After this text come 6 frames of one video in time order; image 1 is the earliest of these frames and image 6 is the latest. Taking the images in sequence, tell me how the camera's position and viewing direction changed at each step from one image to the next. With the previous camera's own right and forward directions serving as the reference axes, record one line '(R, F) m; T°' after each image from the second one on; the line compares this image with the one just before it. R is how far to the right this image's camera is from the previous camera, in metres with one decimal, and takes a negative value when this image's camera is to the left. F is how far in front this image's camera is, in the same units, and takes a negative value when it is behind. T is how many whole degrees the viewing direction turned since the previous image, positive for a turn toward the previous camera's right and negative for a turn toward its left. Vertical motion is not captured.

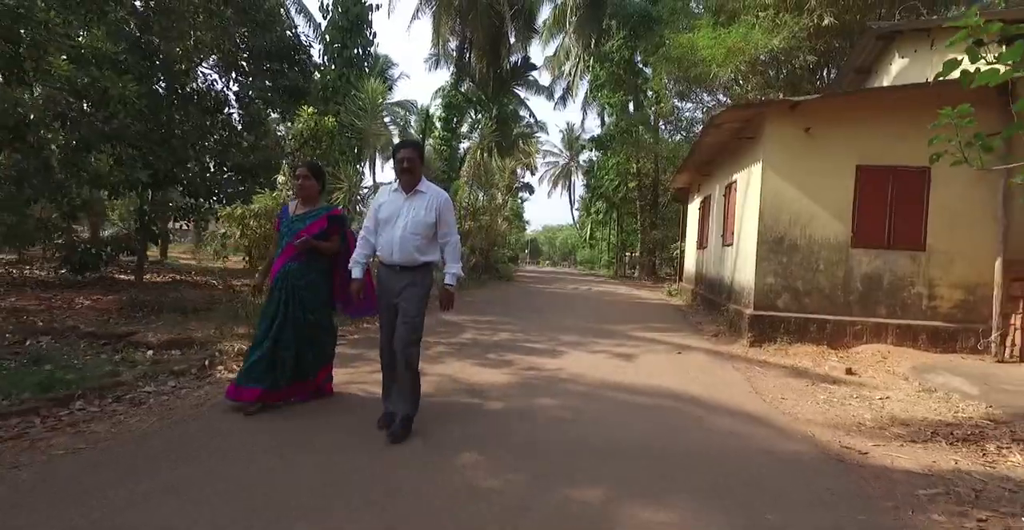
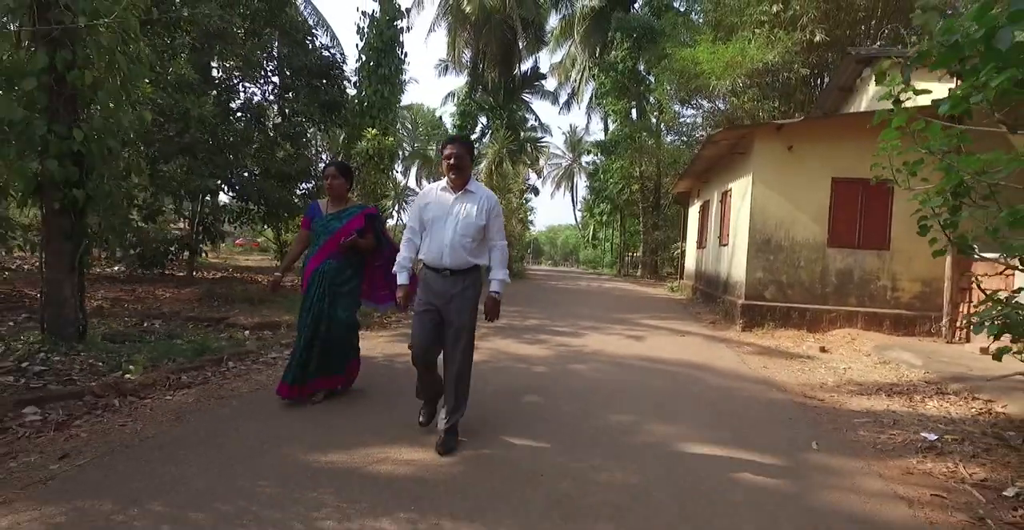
(-0.4, -1.4) m; 0°
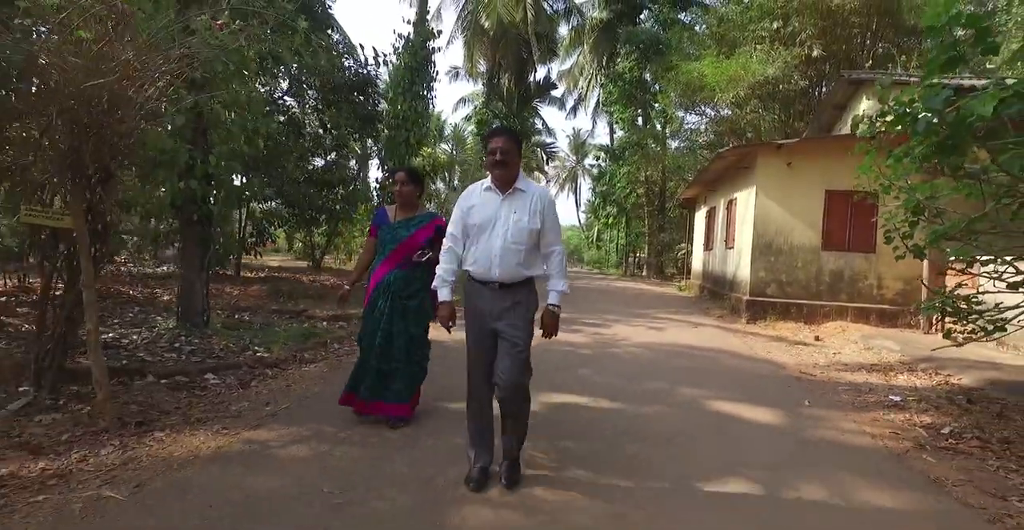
(-0.6, -1.3) m; 0°
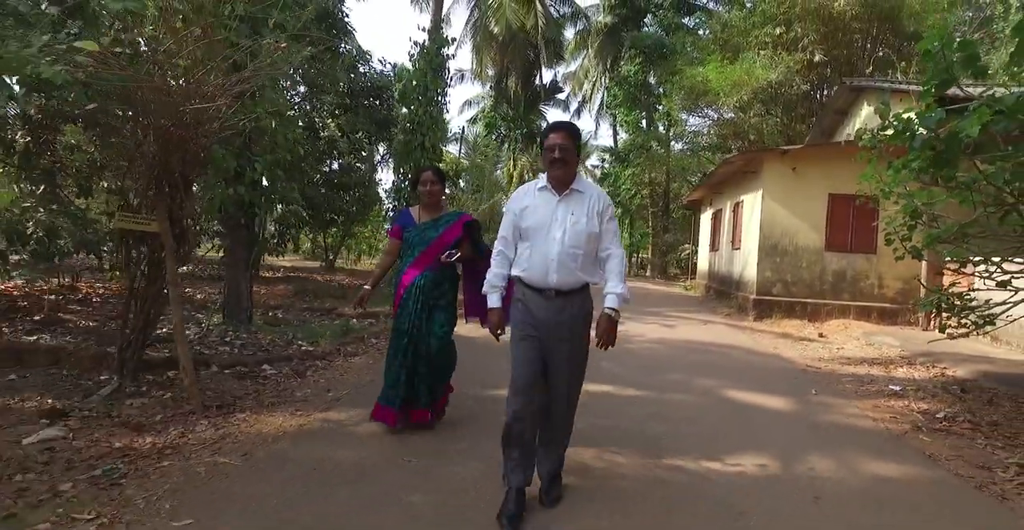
(-0.3, -0.5) m; 0°
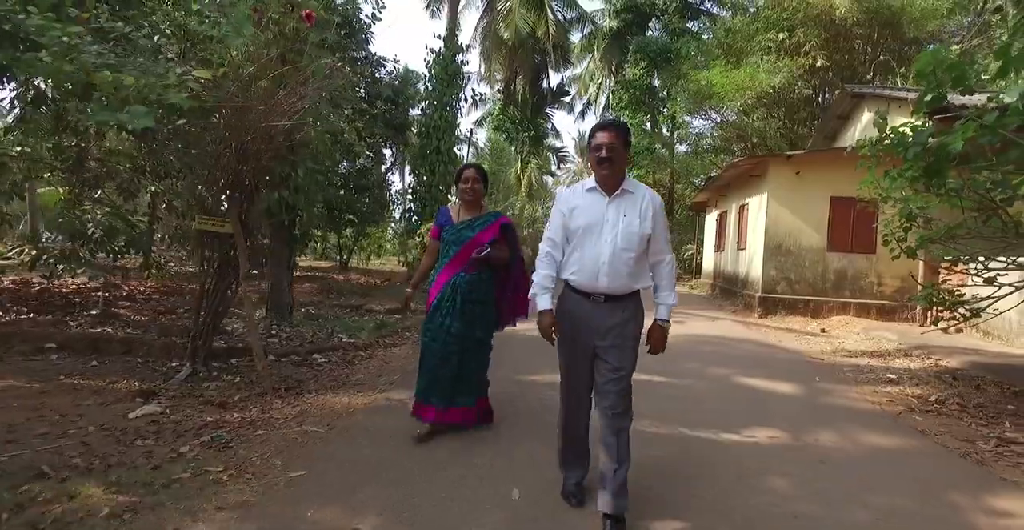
(-0.3, -0.5) m; 0°
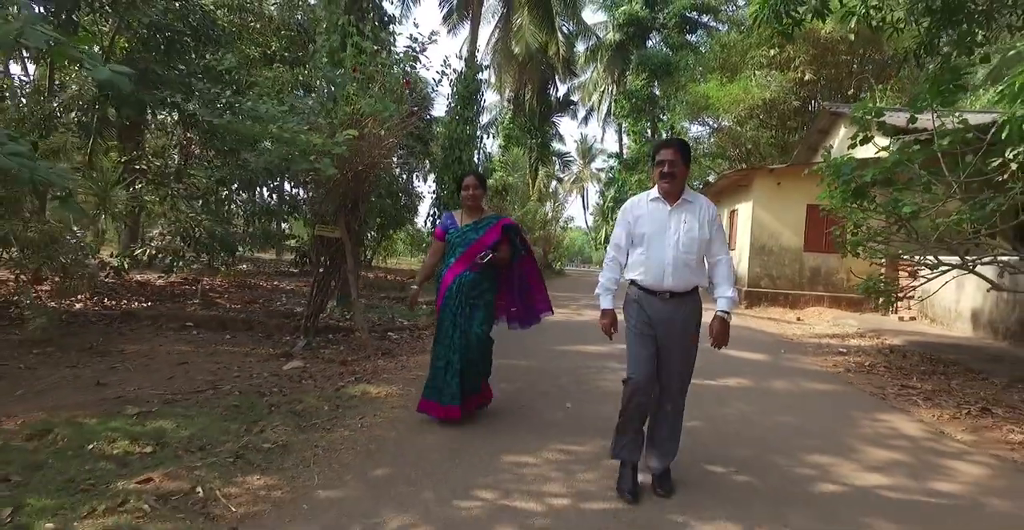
(-0.5, -1.8) m; 0°
